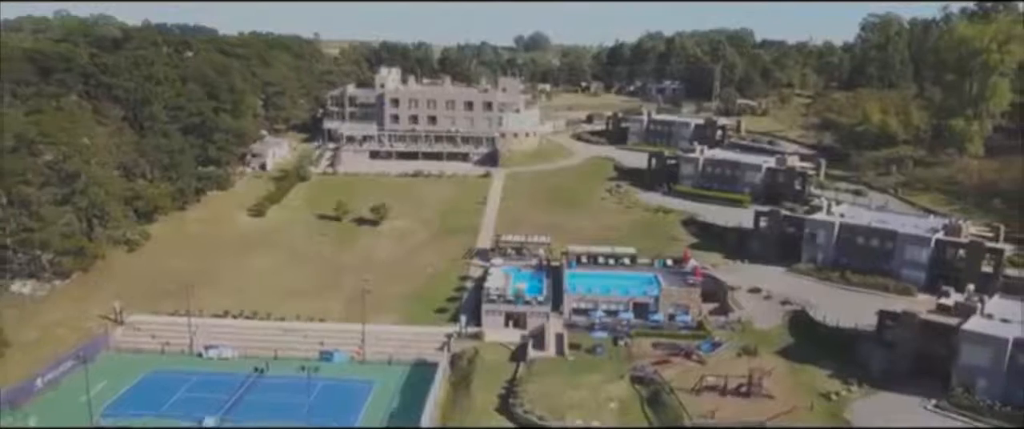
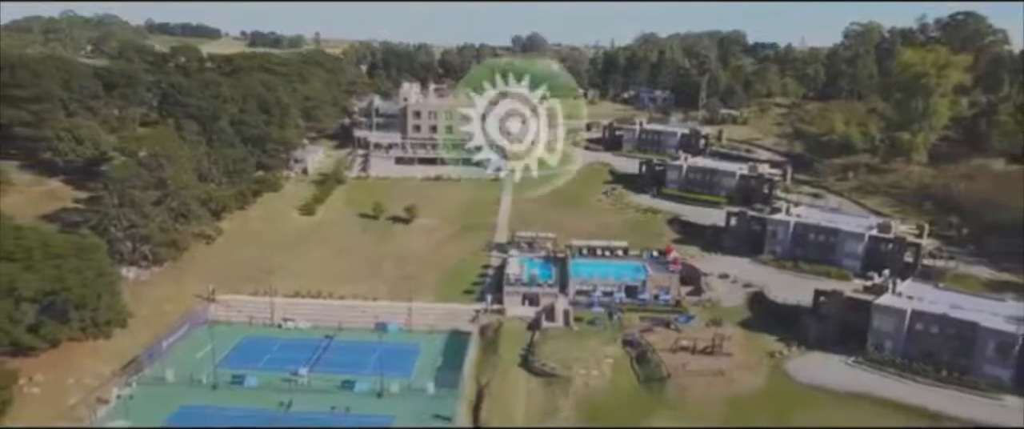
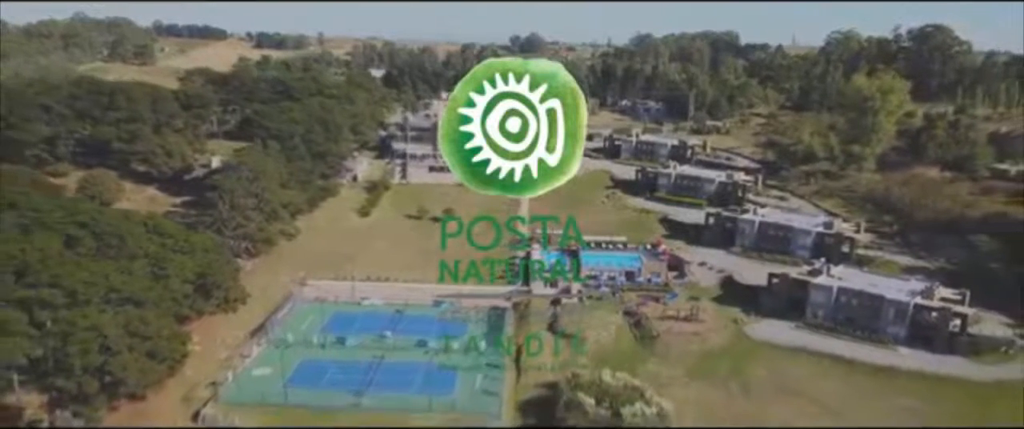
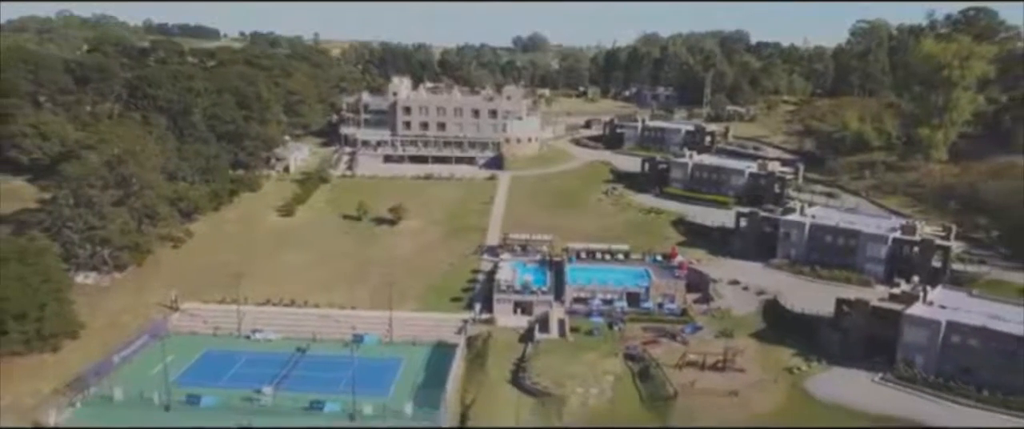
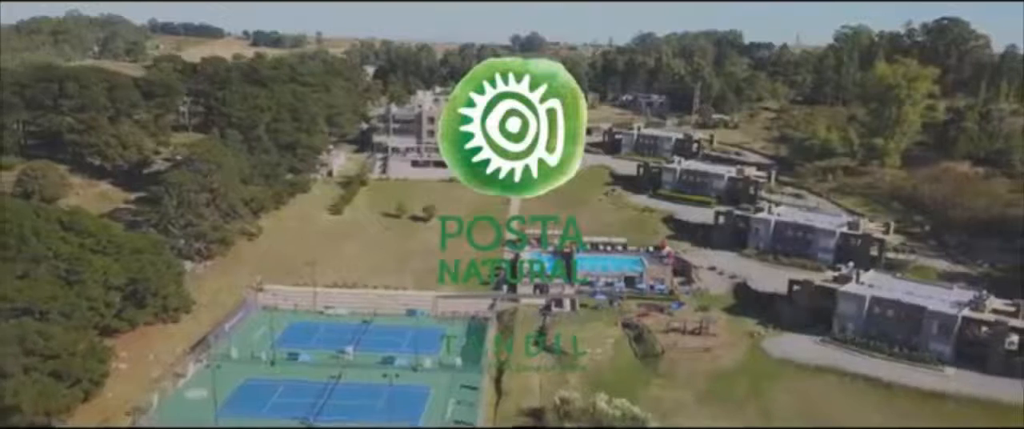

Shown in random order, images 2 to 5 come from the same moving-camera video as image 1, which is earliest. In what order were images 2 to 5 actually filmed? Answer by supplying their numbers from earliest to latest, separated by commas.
4, 2, 5, 3
